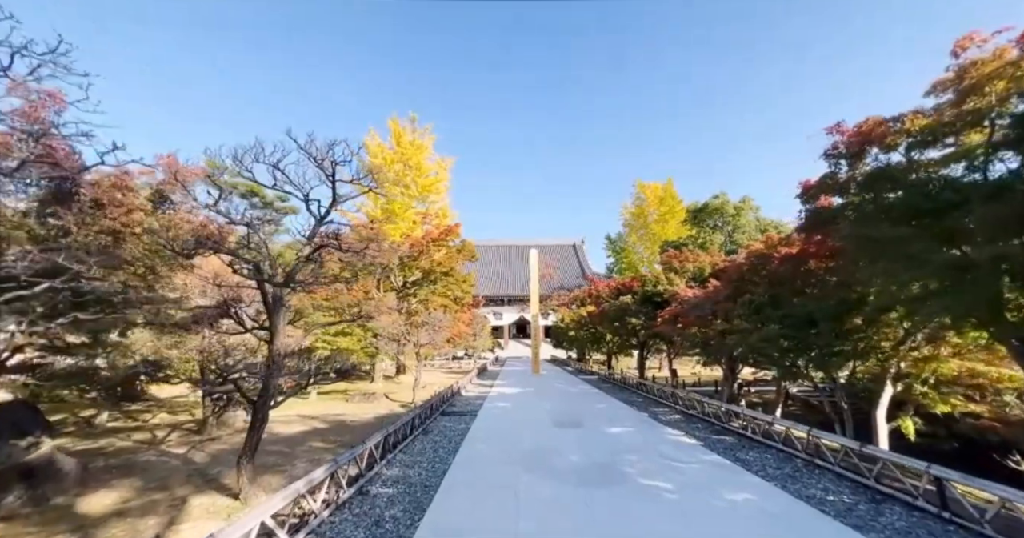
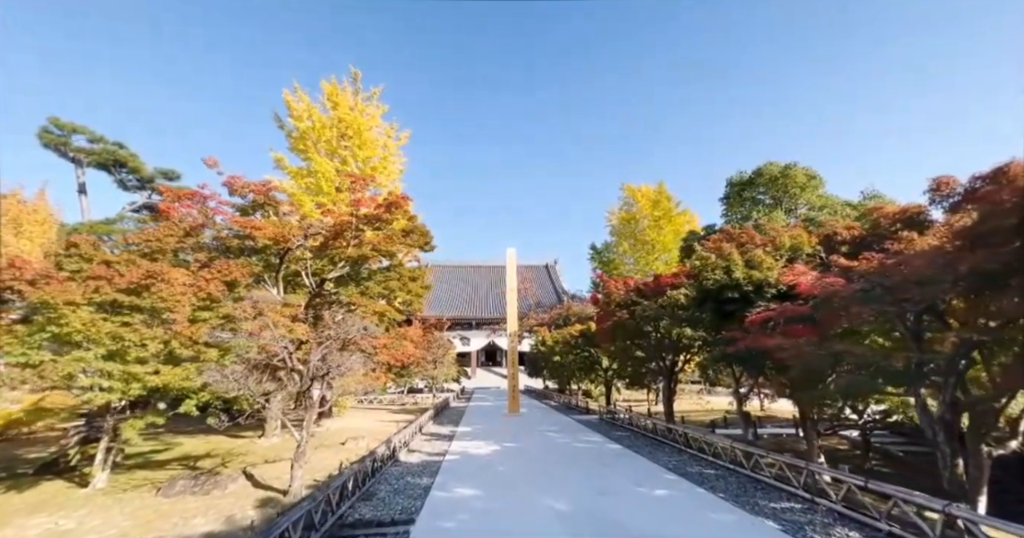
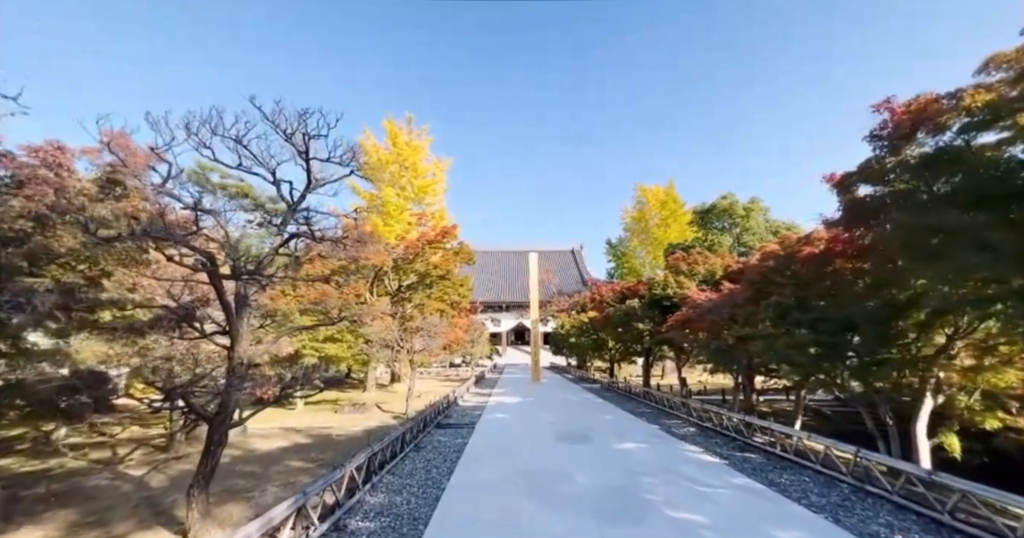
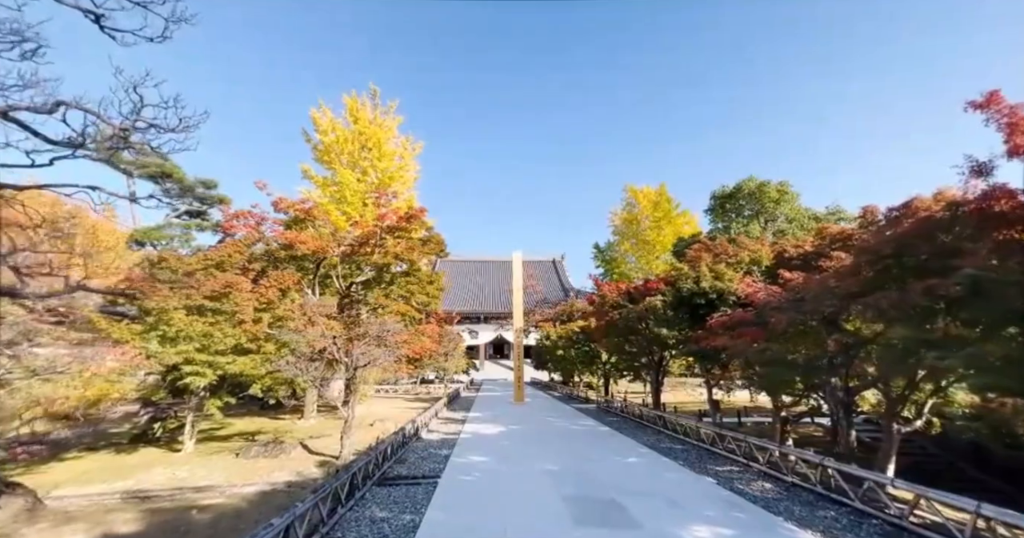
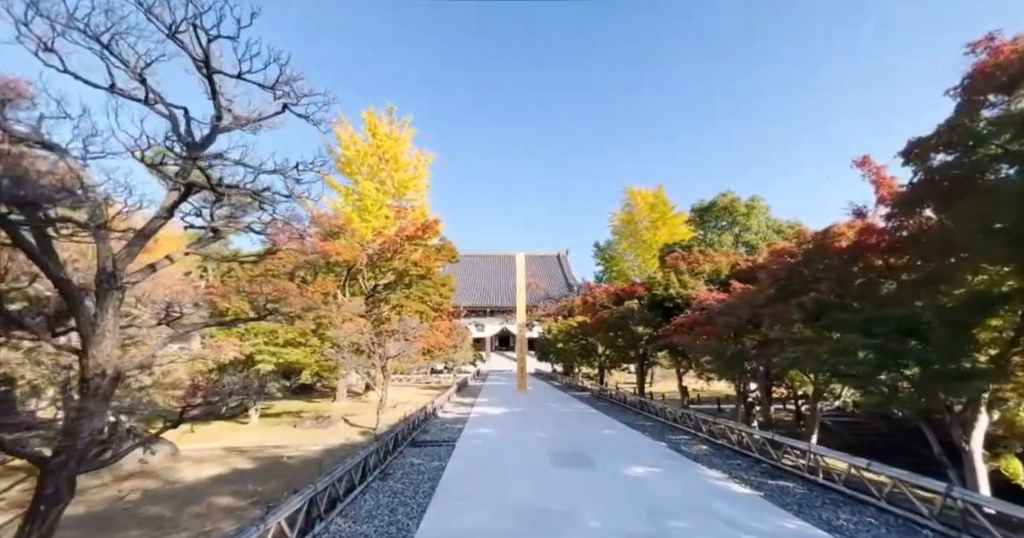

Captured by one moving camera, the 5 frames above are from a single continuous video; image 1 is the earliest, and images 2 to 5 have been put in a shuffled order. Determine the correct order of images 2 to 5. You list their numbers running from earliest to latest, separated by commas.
3, 5, 4, 2
